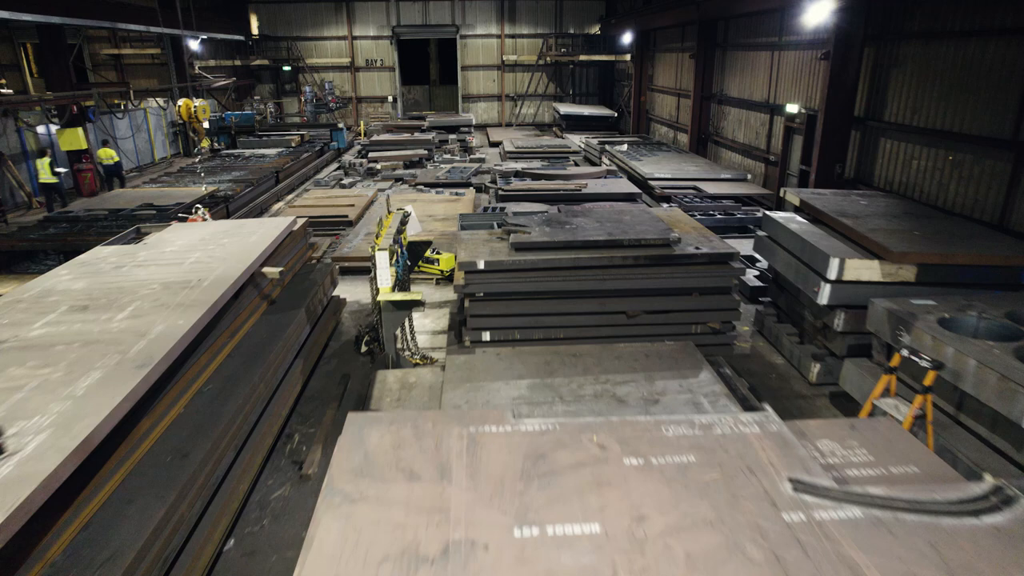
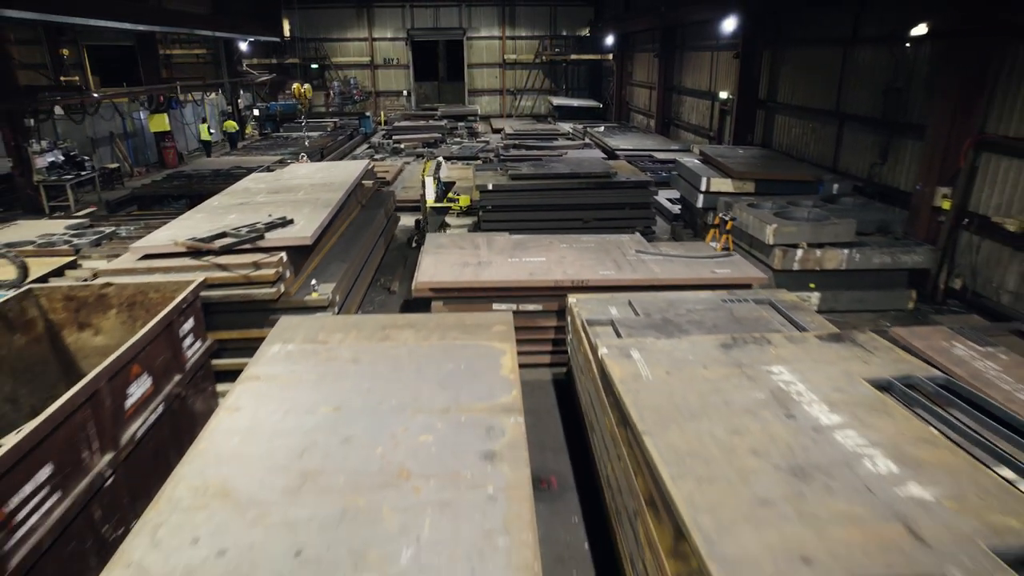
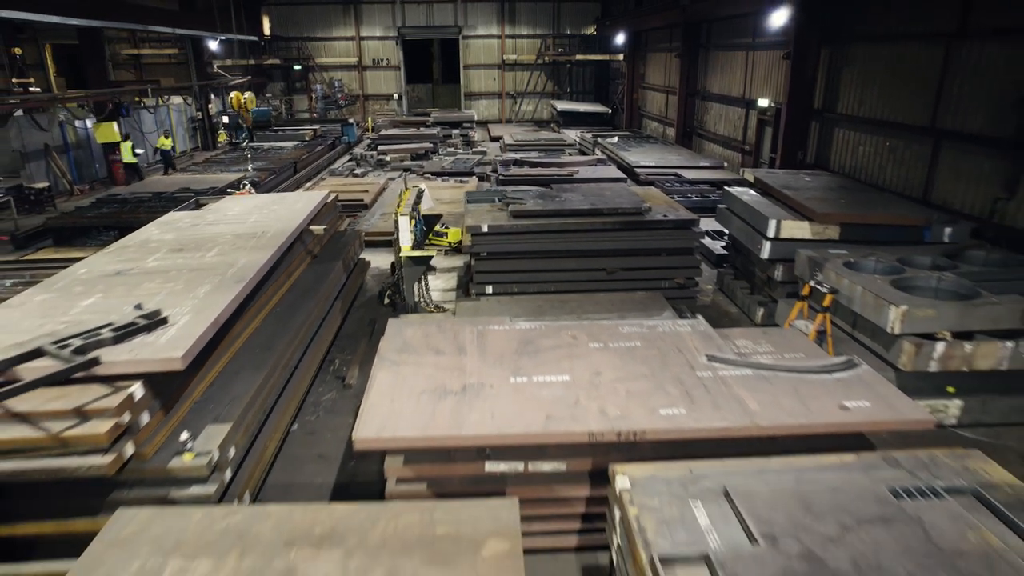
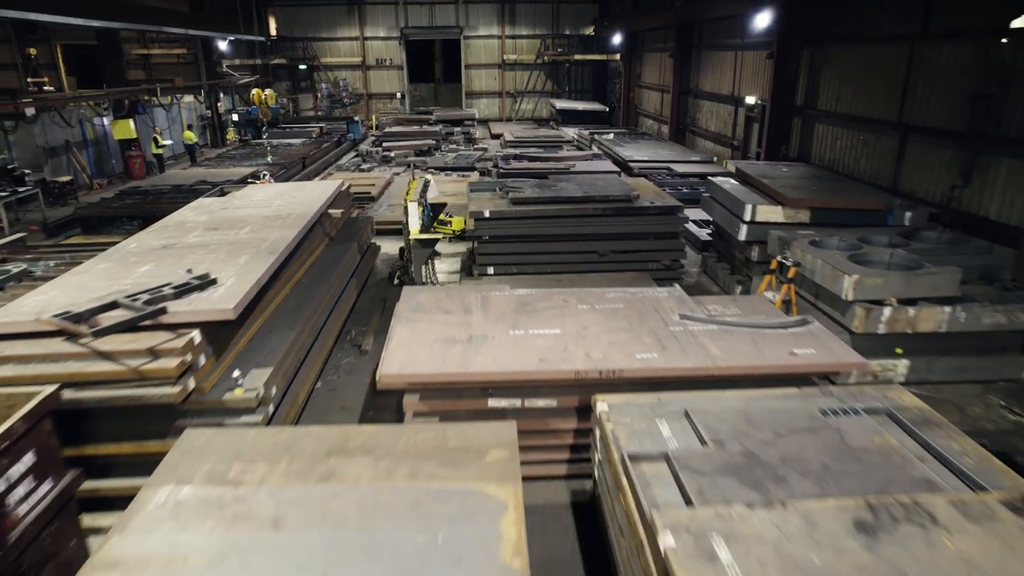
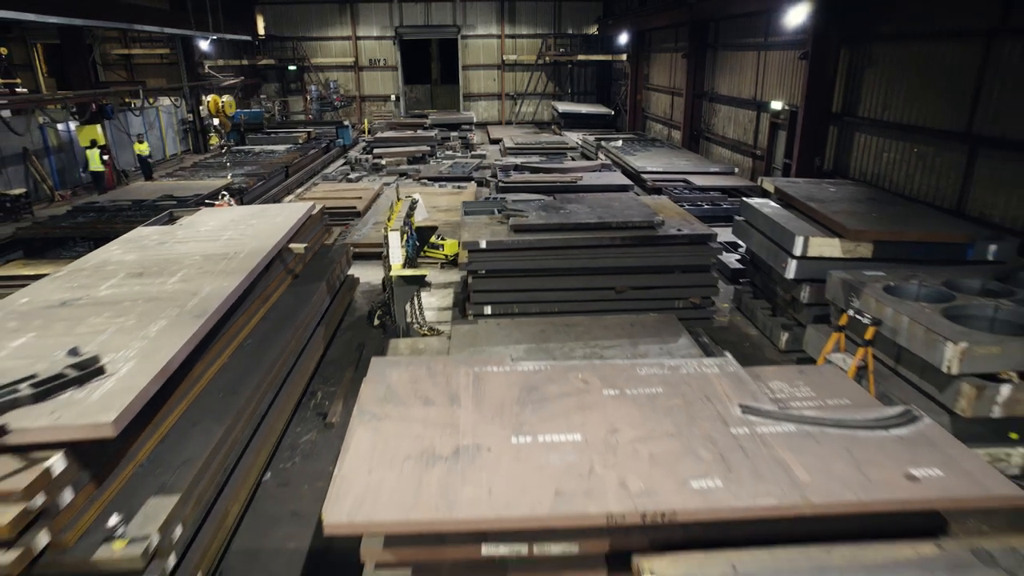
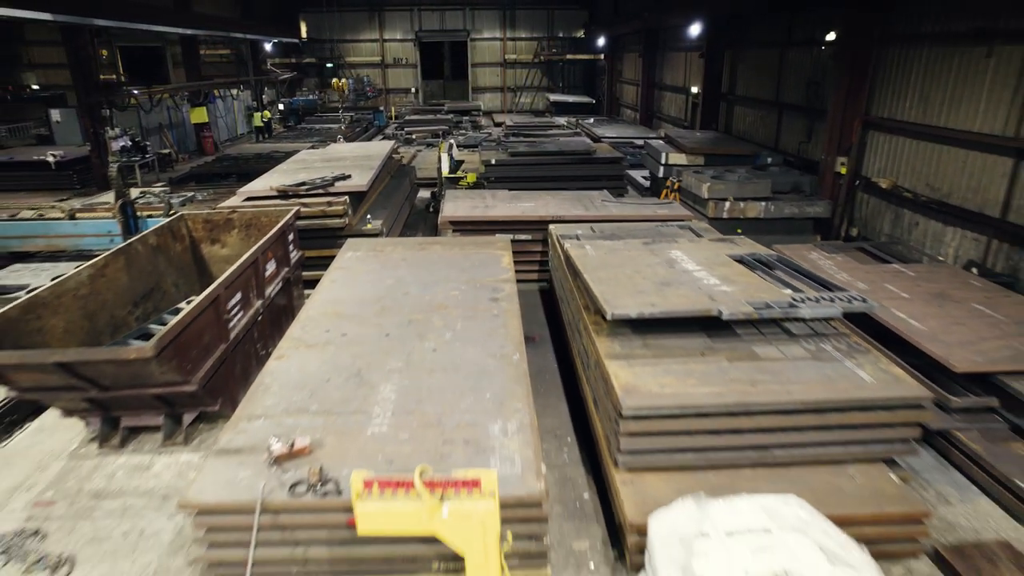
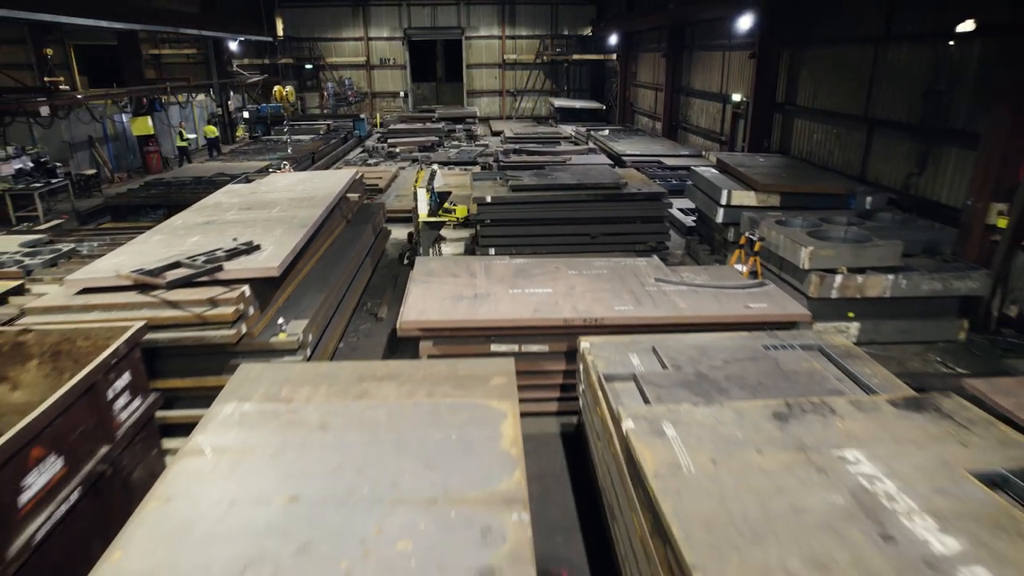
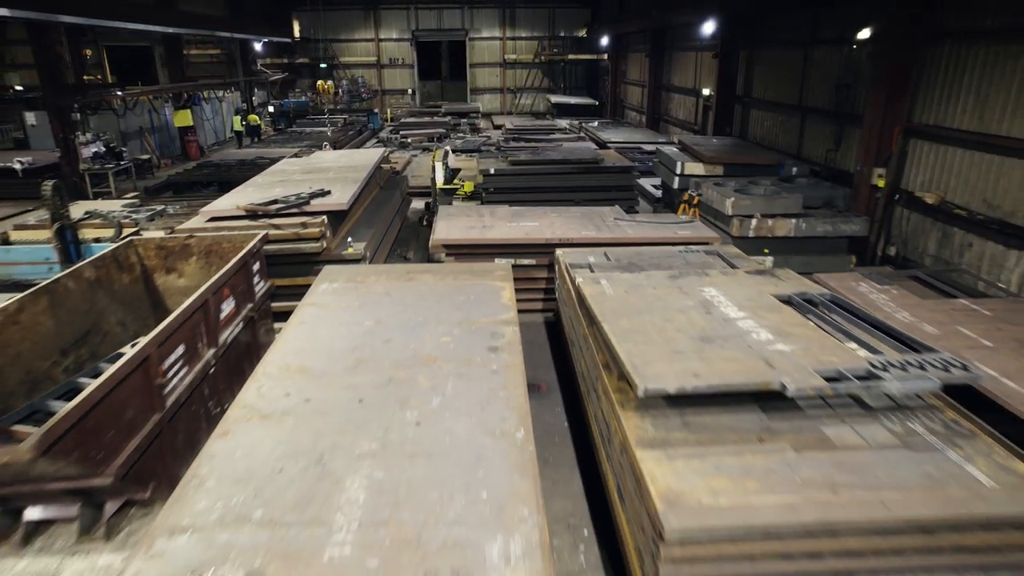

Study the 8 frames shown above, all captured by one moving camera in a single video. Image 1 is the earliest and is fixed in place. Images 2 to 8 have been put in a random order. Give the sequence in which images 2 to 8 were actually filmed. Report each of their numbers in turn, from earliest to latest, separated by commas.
5, 3, 4, 7, 2, 8, 6
